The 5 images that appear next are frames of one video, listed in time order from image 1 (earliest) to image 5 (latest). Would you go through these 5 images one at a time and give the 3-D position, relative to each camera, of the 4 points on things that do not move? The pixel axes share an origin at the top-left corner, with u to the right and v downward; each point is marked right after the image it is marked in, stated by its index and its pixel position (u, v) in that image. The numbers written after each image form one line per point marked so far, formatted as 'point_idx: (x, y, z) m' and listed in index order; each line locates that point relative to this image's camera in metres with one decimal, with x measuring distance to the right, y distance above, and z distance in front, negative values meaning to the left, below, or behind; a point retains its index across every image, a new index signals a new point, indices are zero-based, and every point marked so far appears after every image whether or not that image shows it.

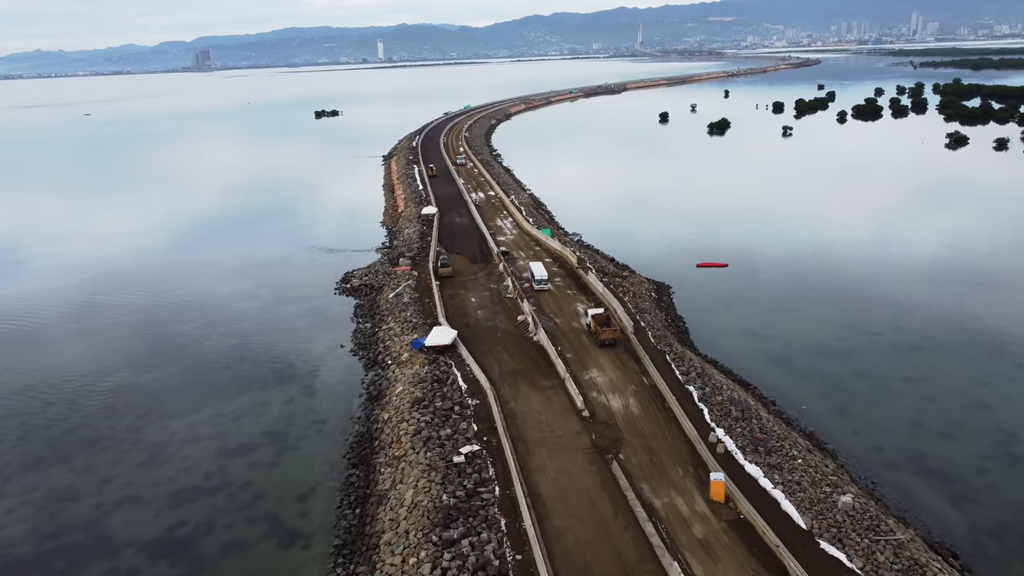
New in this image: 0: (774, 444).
0: (+4.8, -2.9, +18.8) m
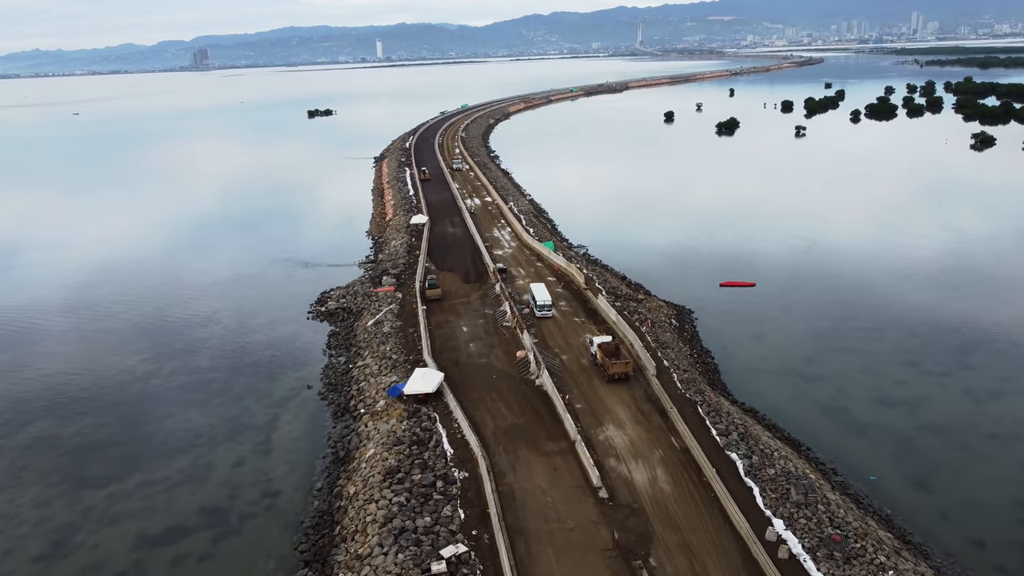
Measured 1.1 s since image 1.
0: (+4.8, -3.6, +14.4) m
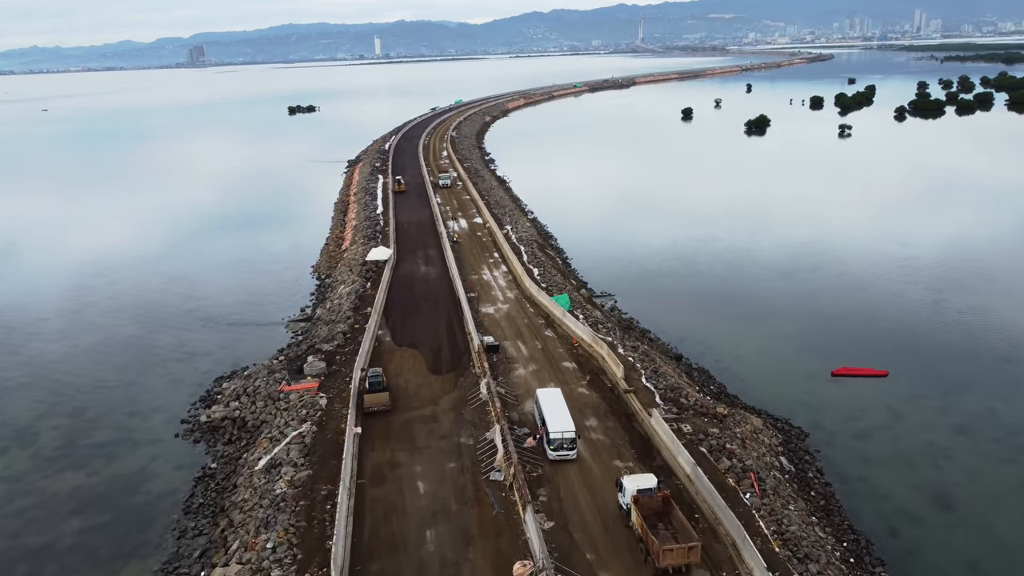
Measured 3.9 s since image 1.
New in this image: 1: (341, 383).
0: (+4.7, -5.4, +2.8) m
1: (-3.2, -1.8, +19.4) m
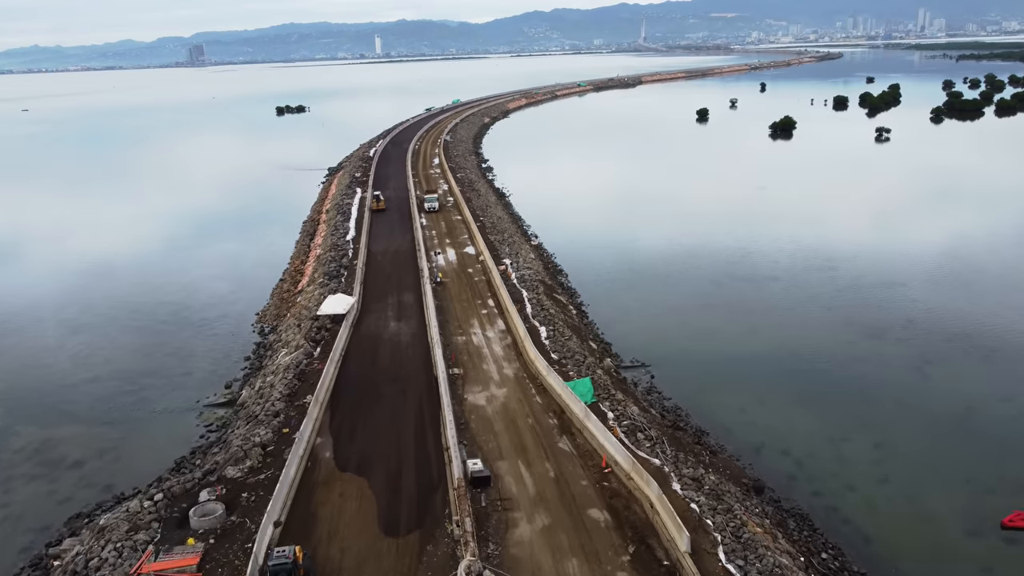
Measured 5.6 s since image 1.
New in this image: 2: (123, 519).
0: (+4.6, -6.8, -4.5) m
1: (-3.2, -3.2, +12.1) m
2: (-5.2, -3.1, +13.7) m
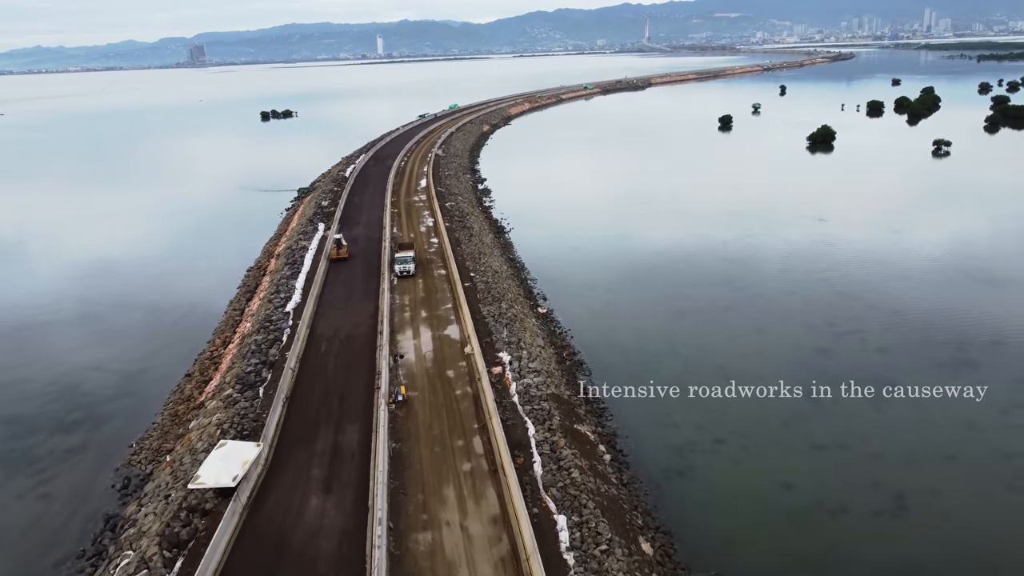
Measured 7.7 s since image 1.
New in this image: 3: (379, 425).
0: (+4.5, -8.8, -13.3) m
1: (-3.3, -5.2, +3.4) m
2: (-5.2, -5.1, +5.0) m
3: (-2.1, -2.2, +15.9) m
